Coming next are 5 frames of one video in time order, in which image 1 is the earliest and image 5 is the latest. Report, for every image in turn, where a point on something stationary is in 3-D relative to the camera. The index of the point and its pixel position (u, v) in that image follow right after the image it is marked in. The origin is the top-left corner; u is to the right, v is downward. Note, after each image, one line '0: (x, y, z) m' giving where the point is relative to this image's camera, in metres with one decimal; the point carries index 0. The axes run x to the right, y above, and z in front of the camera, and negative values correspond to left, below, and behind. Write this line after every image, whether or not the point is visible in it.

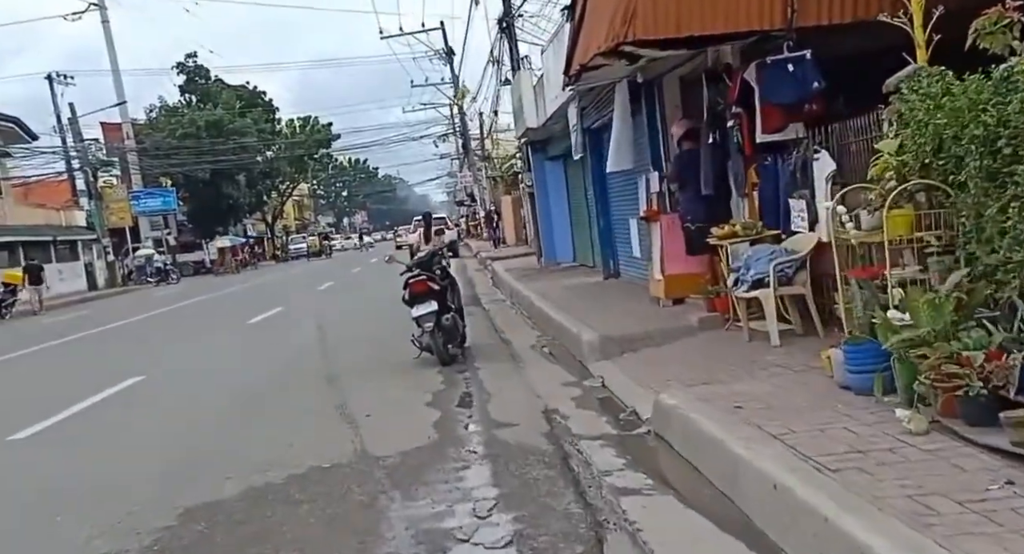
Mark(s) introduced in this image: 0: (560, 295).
0: (+0.8, -0.3, +14.9) m
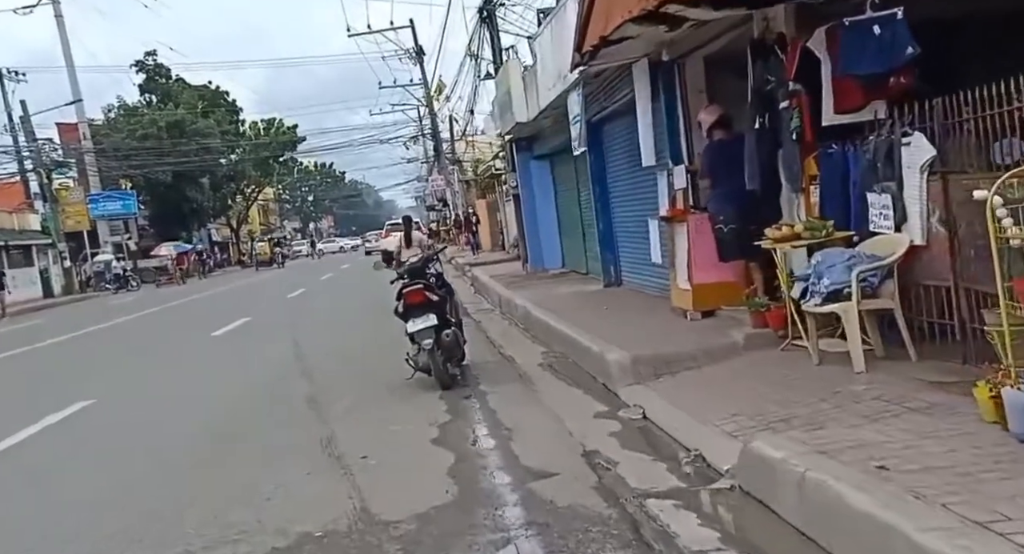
0: (+0.7, -0.4, +13.5) m
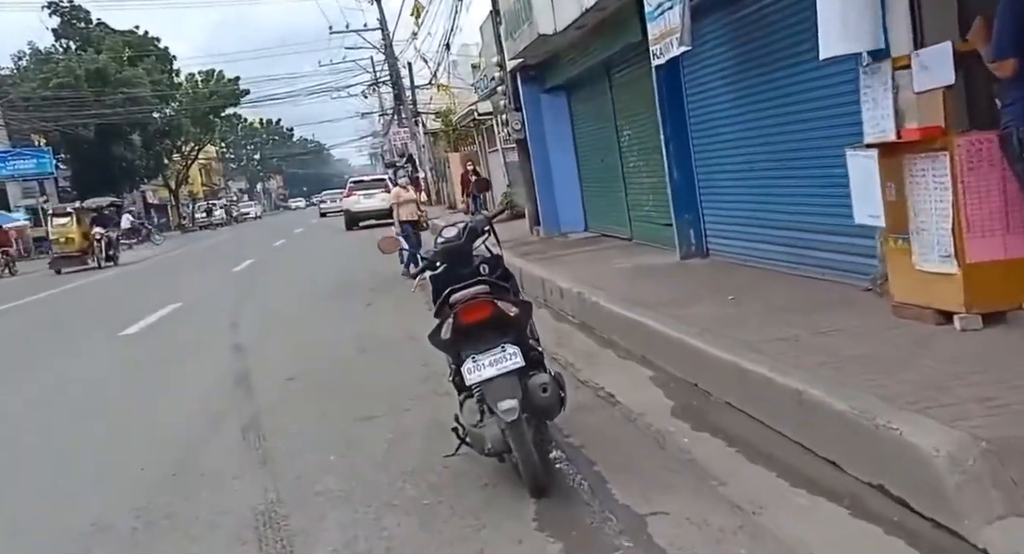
0: (+1.2, -0.2, +9.0) m
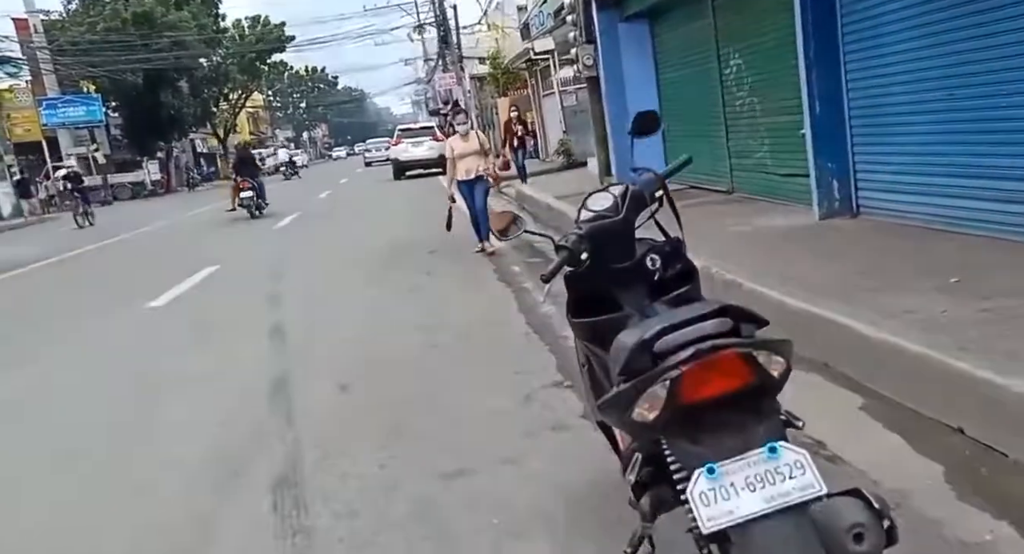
0: (+1.9, 0.0, +6.6) m
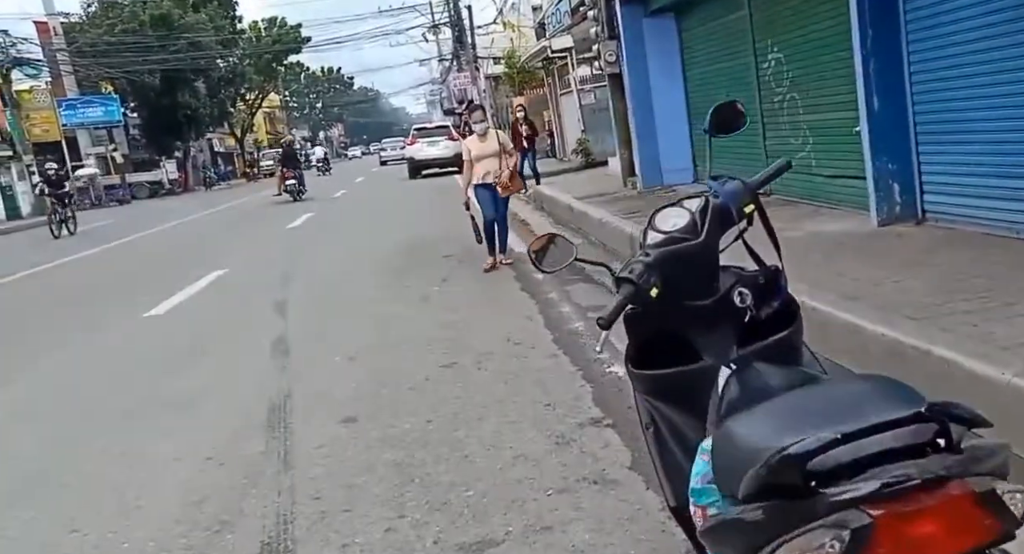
0: (+2.1, -0.1, +5.7) m
